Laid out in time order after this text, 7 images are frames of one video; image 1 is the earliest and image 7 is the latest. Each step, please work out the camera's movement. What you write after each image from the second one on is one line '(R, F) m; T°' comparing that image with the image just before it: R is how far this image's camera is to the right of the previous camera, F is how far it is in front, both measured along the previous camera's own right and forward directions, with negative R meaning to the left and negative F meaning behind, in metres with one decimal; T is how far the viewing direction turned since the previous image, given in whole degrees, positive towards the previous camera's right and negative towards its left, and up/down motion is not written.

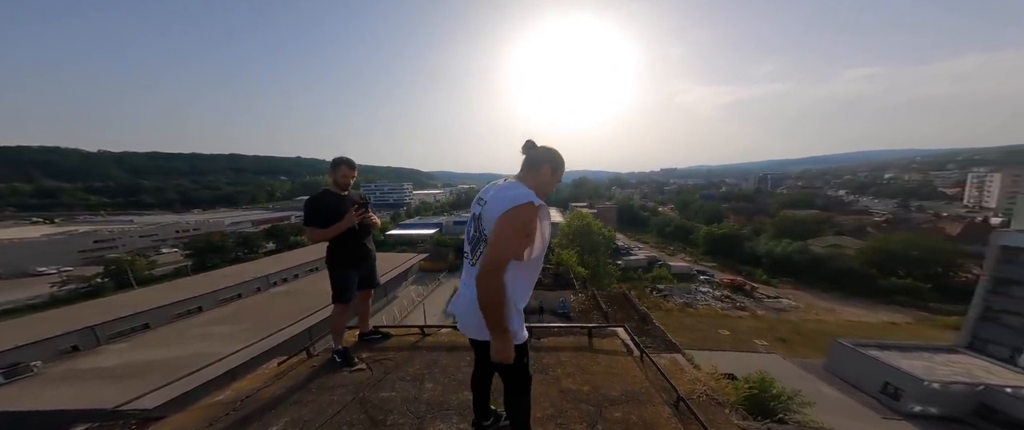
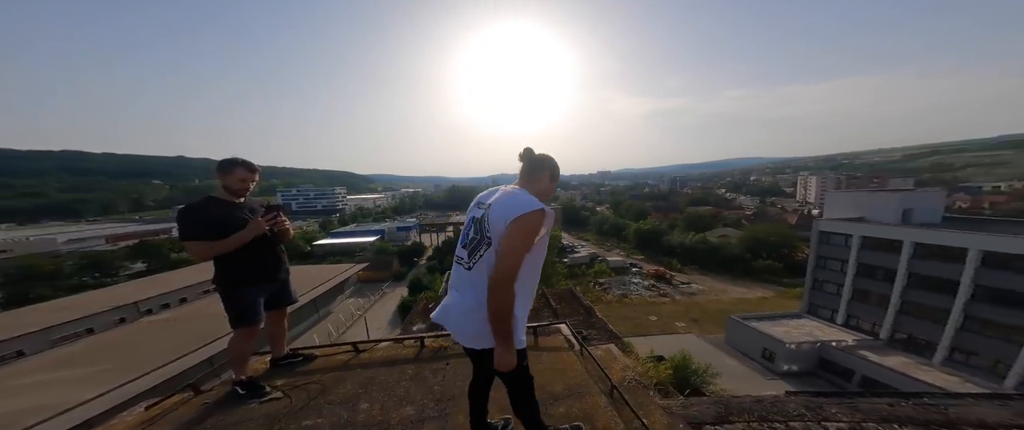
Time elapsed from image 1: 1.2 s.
(+0.1, 0.0) m; +11°
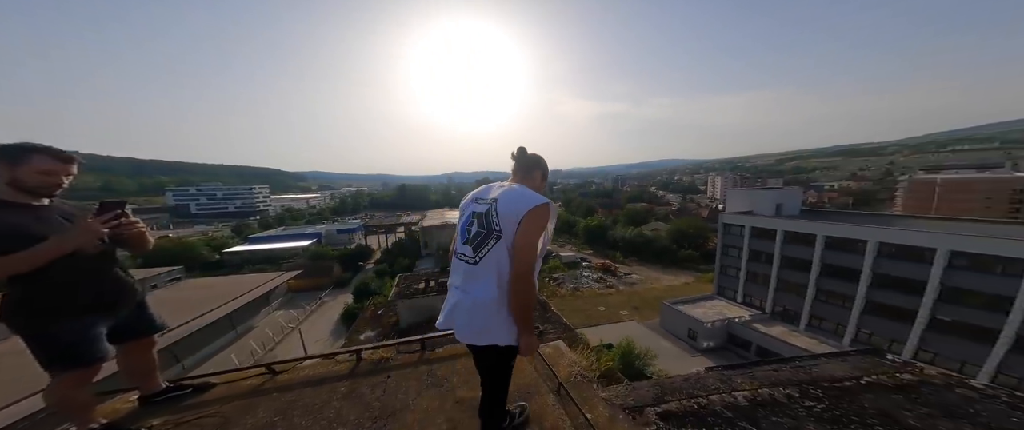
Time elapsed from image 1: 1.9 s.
(+0.1, +0.1) m; +9°
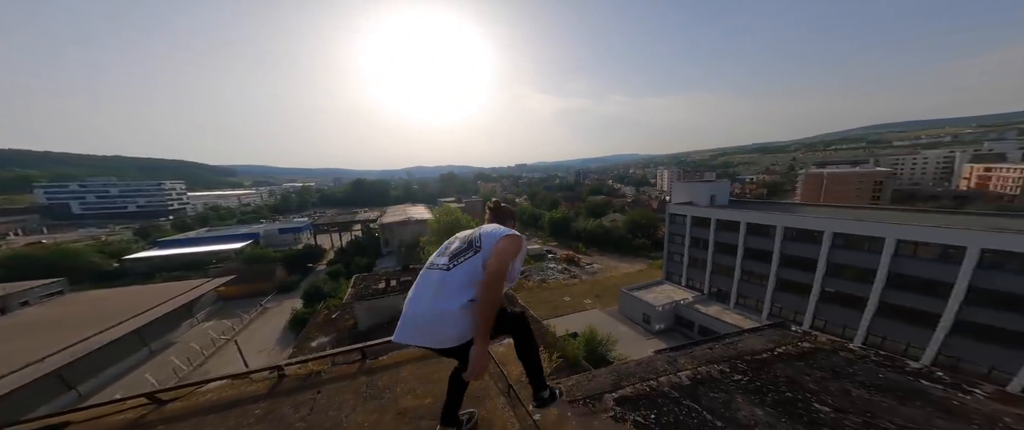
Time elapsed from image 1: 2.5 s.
(+0.1, +0.1) m; +7°
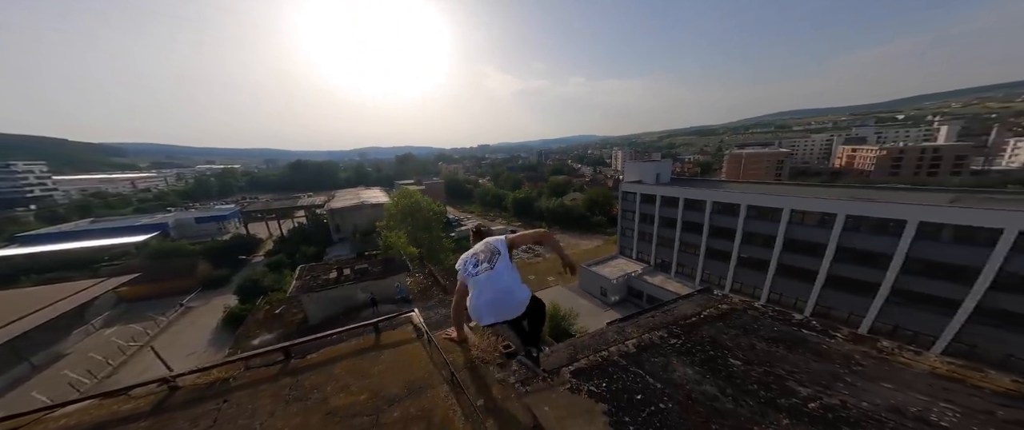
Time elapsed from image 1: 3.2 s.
(+0.1, +0.1) m; +8°
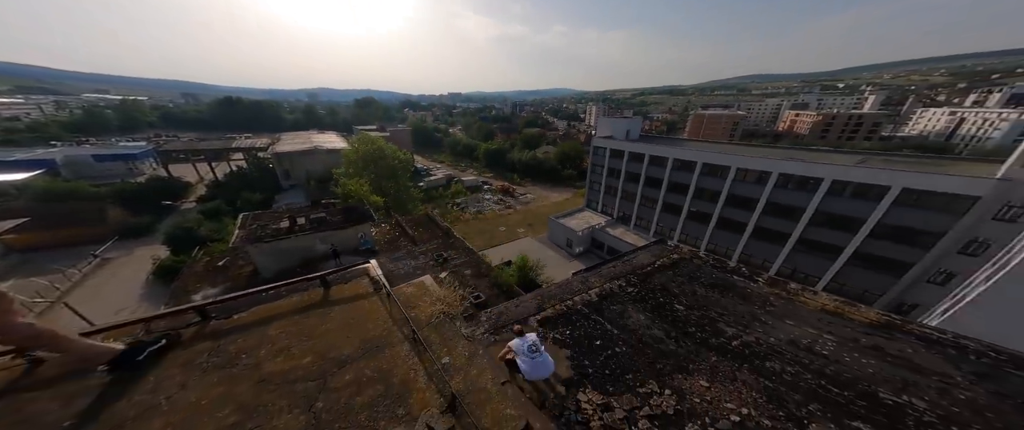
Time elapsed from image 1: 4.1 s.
(0.0, +0.1) m; +7°
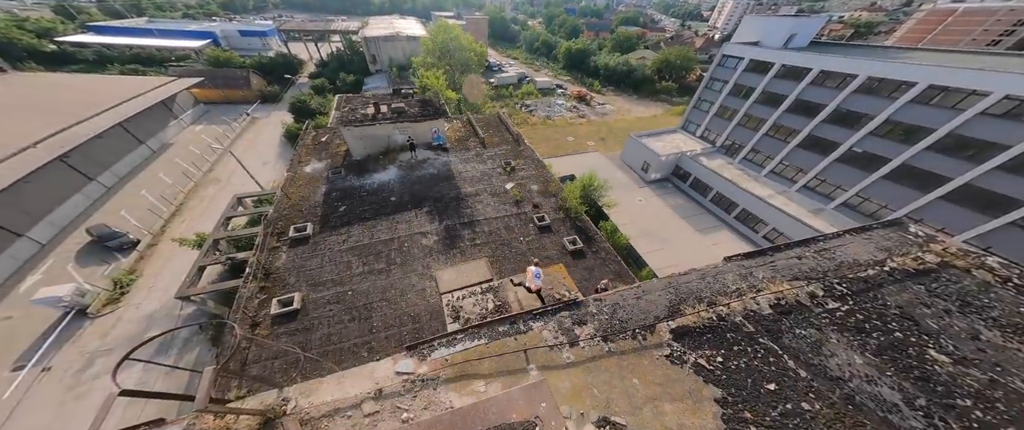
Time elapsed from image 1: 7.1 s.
(-0.6, +1.3) m; -12°
